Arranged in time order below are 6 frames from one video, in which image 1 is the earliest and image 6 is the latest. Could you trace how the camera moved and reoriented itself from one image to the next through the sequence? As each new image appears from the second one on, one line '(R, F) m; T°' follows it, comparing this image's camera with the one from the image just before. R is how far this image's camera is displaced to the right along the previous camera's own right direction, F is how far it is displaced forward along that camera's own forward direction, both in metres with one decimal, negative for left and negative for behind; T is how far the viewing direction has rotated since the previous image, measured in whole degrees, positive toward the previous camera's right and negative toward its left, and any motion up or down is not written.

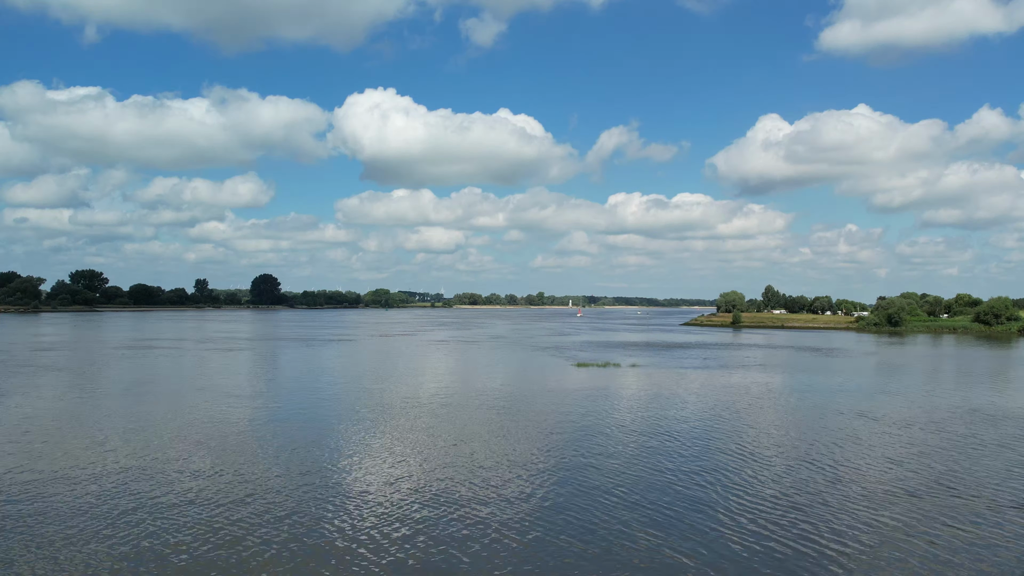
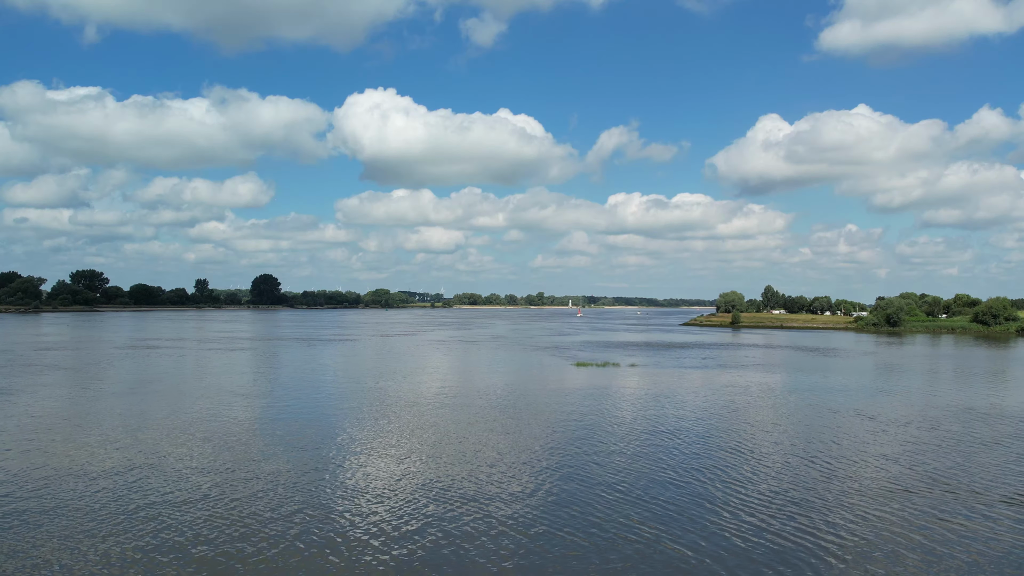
(-4.6, +5.3) m; 0°
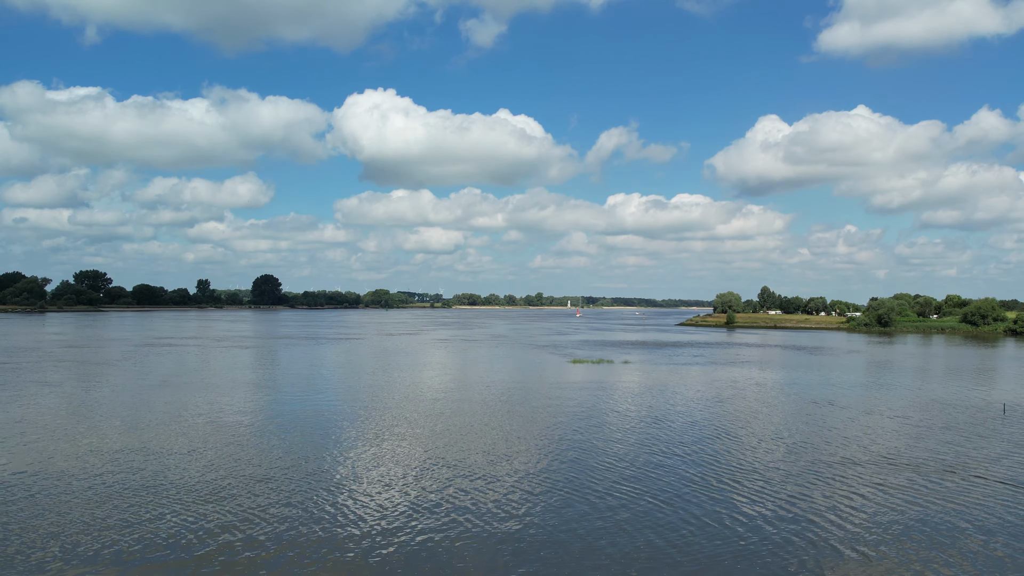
(-0.1, -2.7) m; 0°
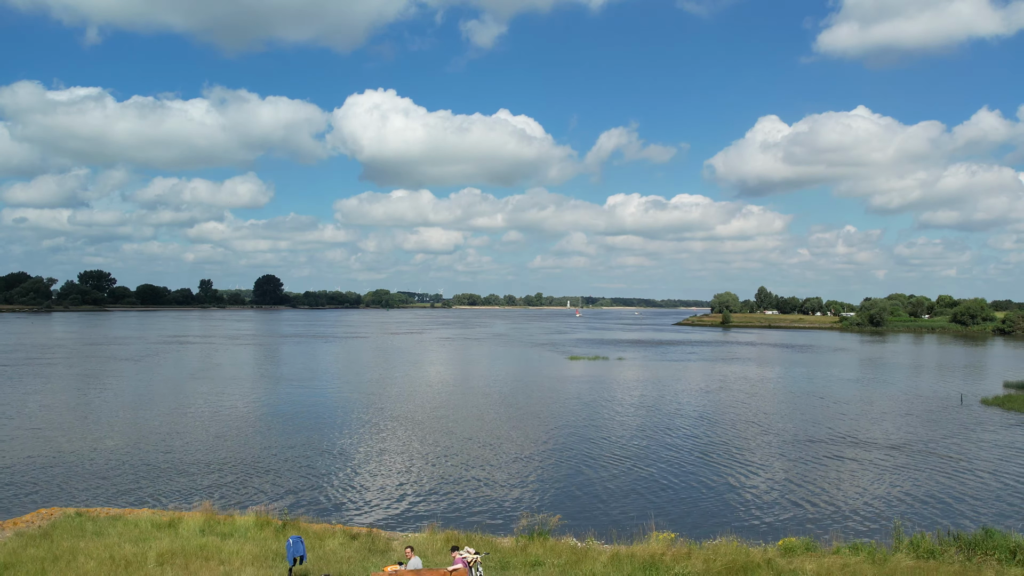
(-0.1, -2.9) m; 0°
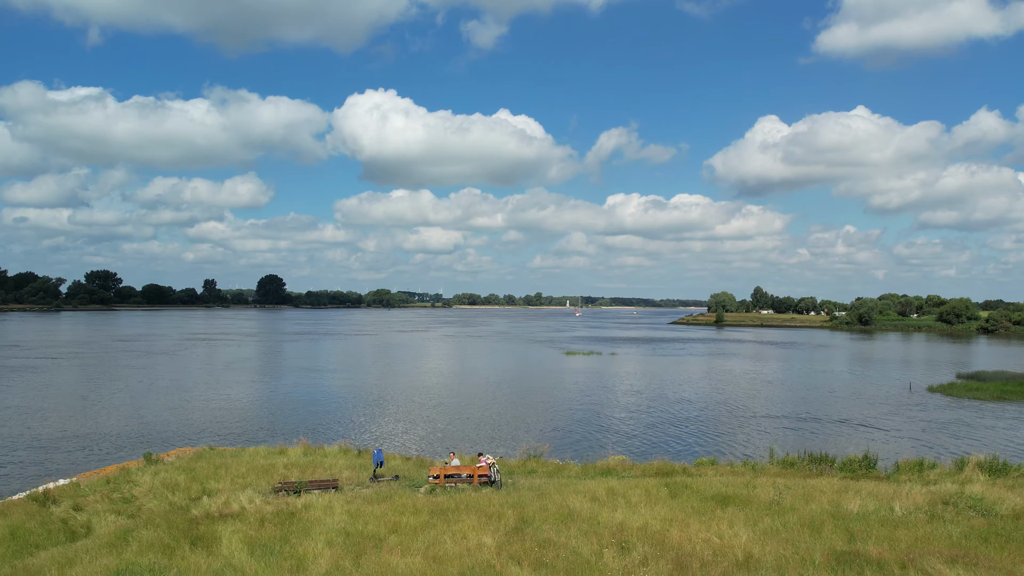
(-0.1, -4.3) m; 0°
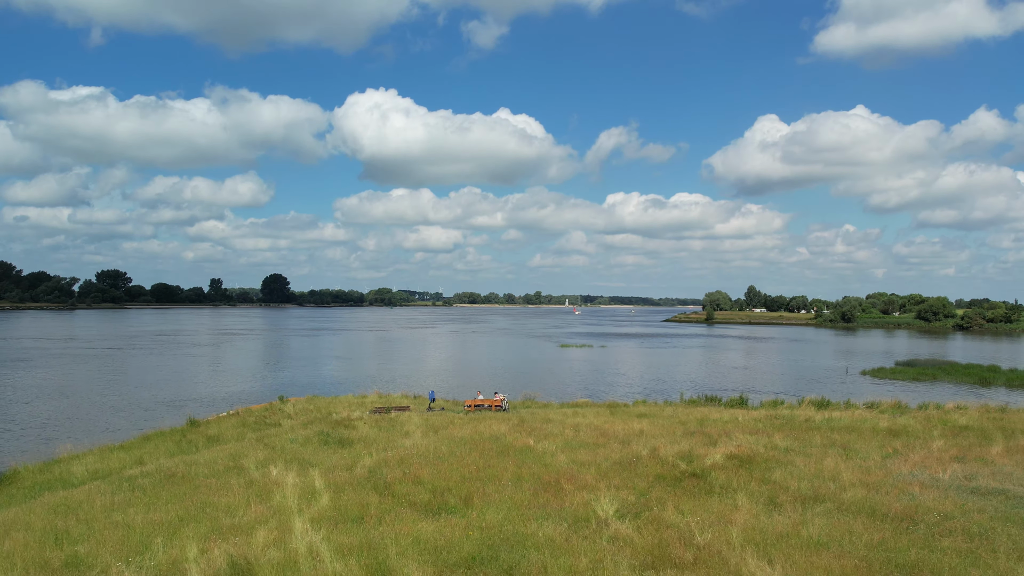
(-0.1, -7.1) m; 0°
